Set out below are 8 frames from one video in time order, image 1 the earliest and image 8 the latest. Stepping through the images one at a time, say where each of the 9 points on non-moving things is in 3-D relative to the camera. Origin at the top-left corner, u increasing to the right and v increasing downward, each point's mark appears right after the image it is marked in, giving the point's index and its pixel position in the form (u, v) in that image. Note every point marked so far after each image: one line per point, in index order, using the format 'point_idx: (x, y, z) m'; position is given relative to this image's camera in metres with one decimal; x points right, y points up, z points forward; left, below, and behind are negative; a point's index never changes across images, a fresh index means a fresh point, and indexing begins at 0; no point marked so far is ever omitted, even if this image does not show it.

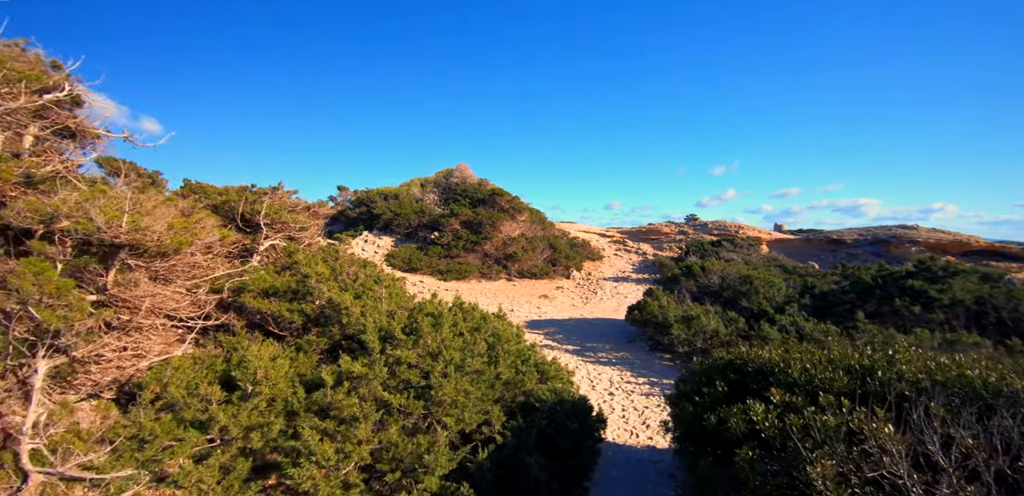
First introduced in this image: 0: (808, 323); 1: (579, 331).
0: (+5.0, -1.2, +9.2) m
1: (+1.7, -2.1, +13.6) m
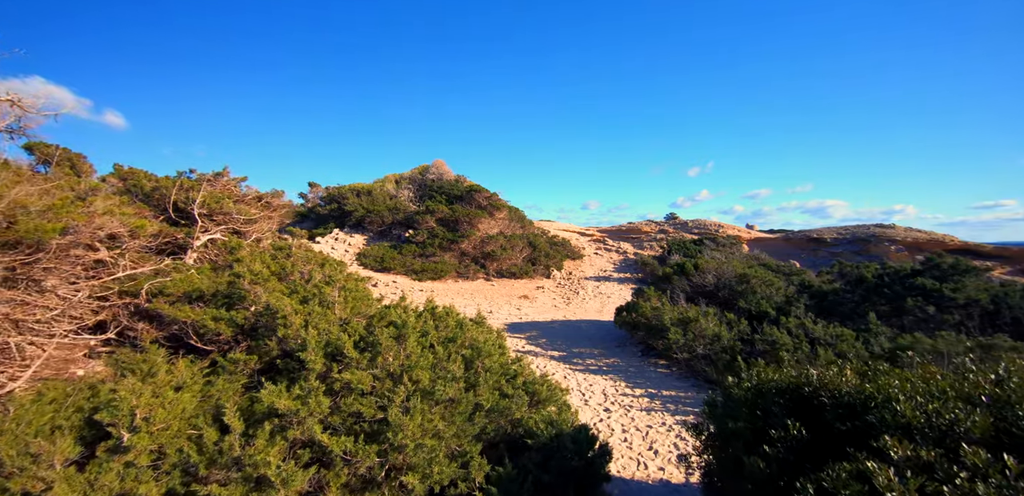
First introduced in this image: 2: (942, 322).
0: (+4.7, -1.2, +8.4) m
1: (+1.2, -2.0, +12.7) m
2: (+7.0, -1.2, +8.9) m
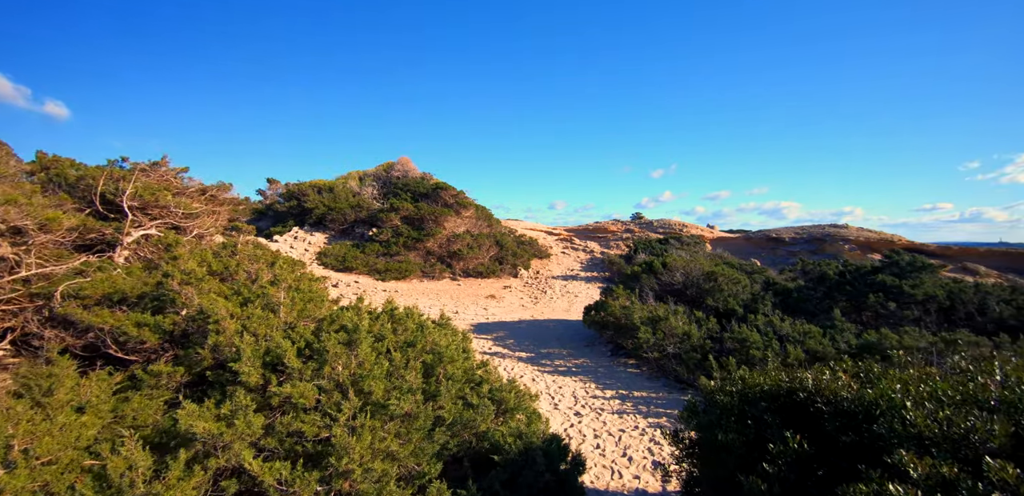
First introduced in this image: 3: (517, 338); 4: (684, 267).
0: (+4.2, -1.1, +8.4) m
1: (+0.4, -2.0, +12.4) m
2: (+6.5, -1.2, +9.0) m
3: (+0.1, -2.0, +11.9) m
4: (+3.7, -0.4, +11.8) m
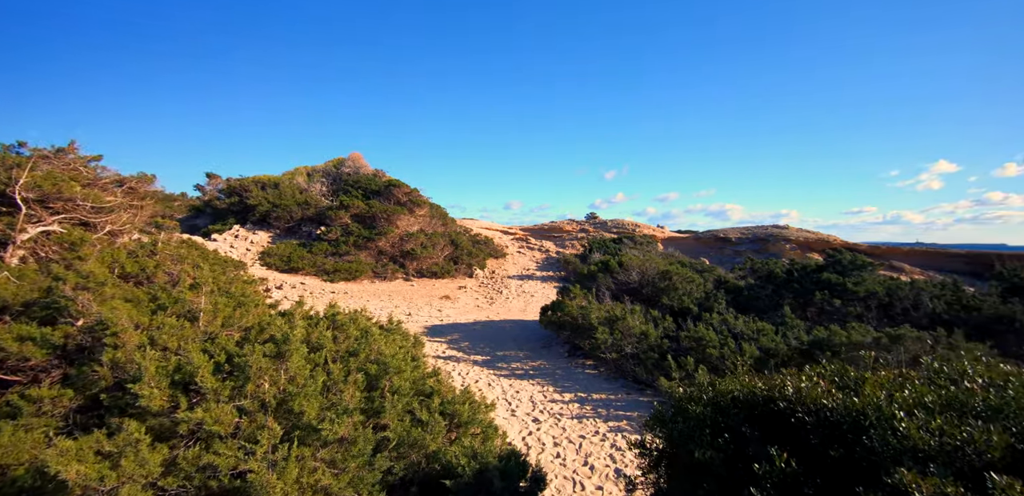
0: (+3.5, -1.1, +8.4) m
1: (-0.6, -2.0, +12.1) m
2: (+5.7, -1.1, +9.2) m
3: (-0.9, -2.0, +11.5) m
4: (+2.7, -0.4, +11.7) m
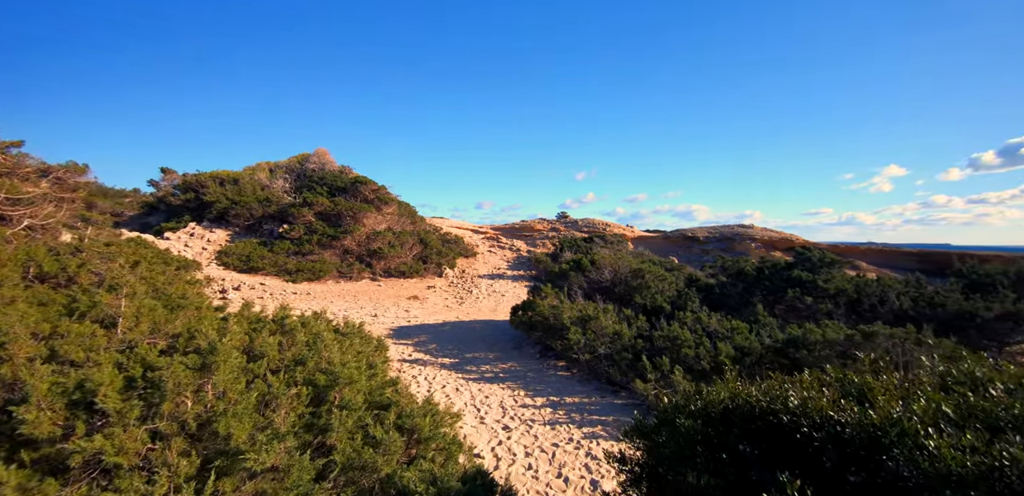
0: (+3.0, -1.1, +8.2) m
1: (-1.2, -1.9, +11.7) m
2: (+5.2, -1.1, +9.2) m
3: (-1.5, -1.9, +11.1) m
4: (+2.1, -0.3, +11.5) m
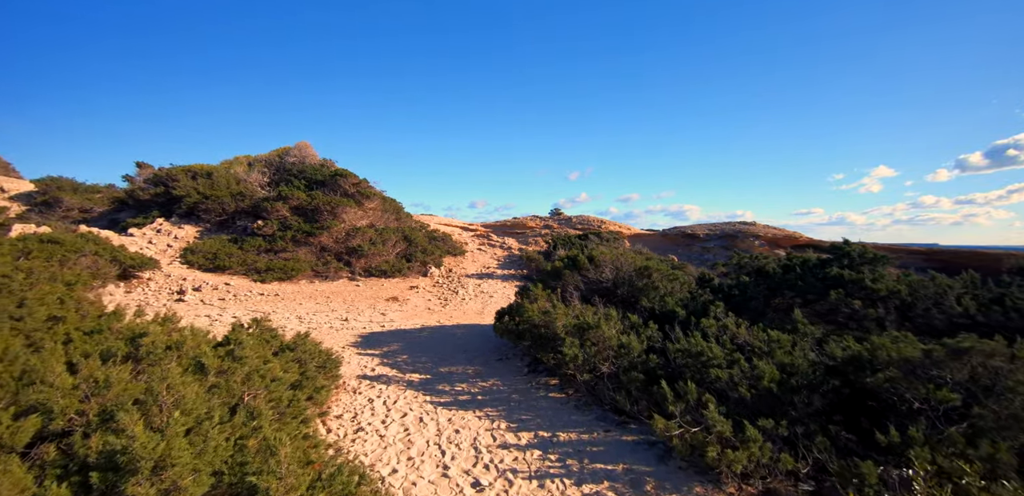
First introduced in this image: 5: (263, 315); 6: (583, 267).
0: (+2.8, -1.0, +6.6) m
1: (-1.5, -1.8, +10.1) m
2: (+5.0, -1.0, +7.6) m
3: (-1.8, -1.8, +9.5) m
4: (+1.8, -0.2, +10.0) m
5: (-6.5, -1.7, +14.1) m
6: (+1.3, -0.3, +10.0) m
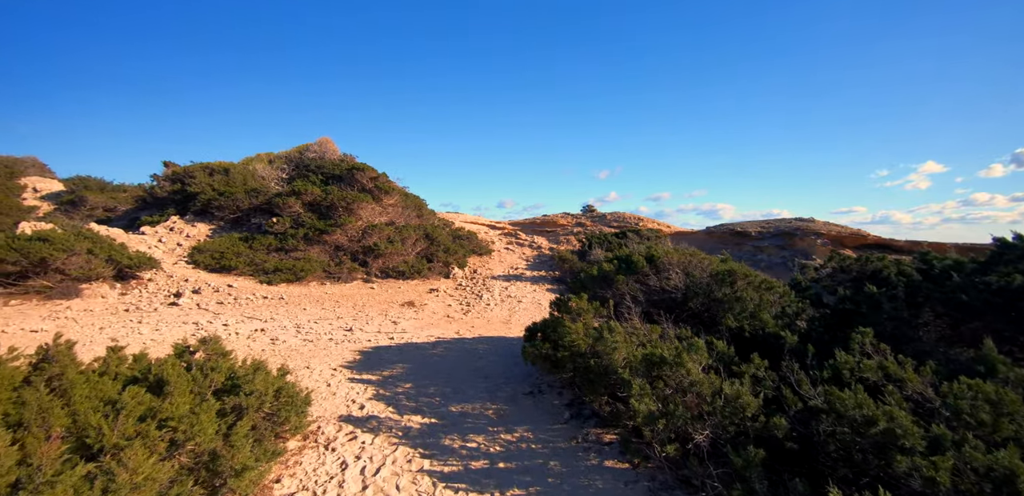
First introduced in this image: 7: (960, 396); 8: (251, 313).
0: (+3.1, -0.9, +4.3) m
1: (-1.0, -1.8, +8.0) m
2: (+5.3, -1.0, +5.2) m
3: (-1.3, -1.8, +7.4) m
4: (+2.3, -0.2, +7.7) m
5: (-5.8, -1.7, +12.3) m
6: (+1.8, -0.3, +7.8) m
7: (+3.1, -1.0, +3.7) m
8: (-6.4, -1.6, +13.5) m
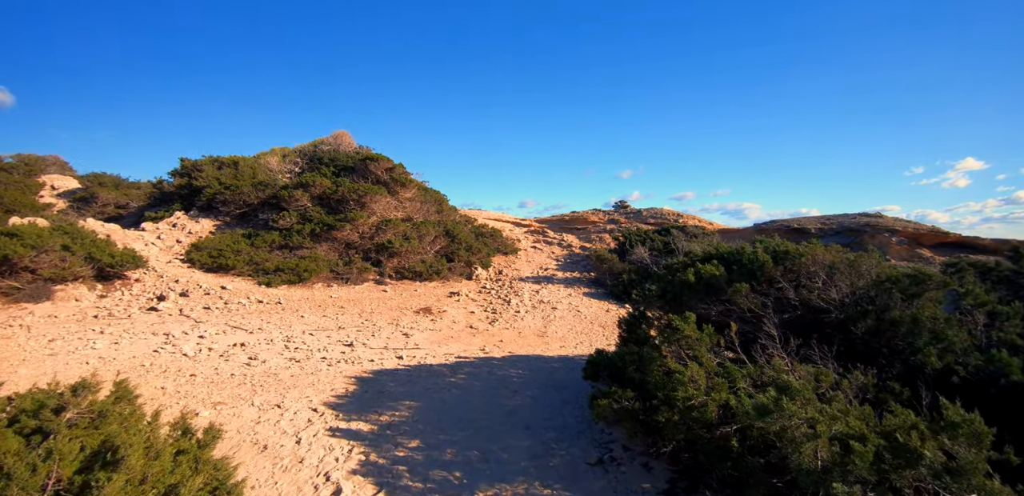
0: (+3.5, -0.9, +1.8) m
1: (-0.5, -1.7, +5.6) m
2: (+5.8, -0.9, +2.5) m
3: (-0.8, -1.7, +5.1) m
4: (+2.8, -0.1, +5.2) m
5: (-5.0, -1.6, +10.1) m
6: (+2.3, -0.2, +5.3) m
7: (+3.4, -1.0, +1.2) m
8: (-5.7, -1.5, +11.3) m
